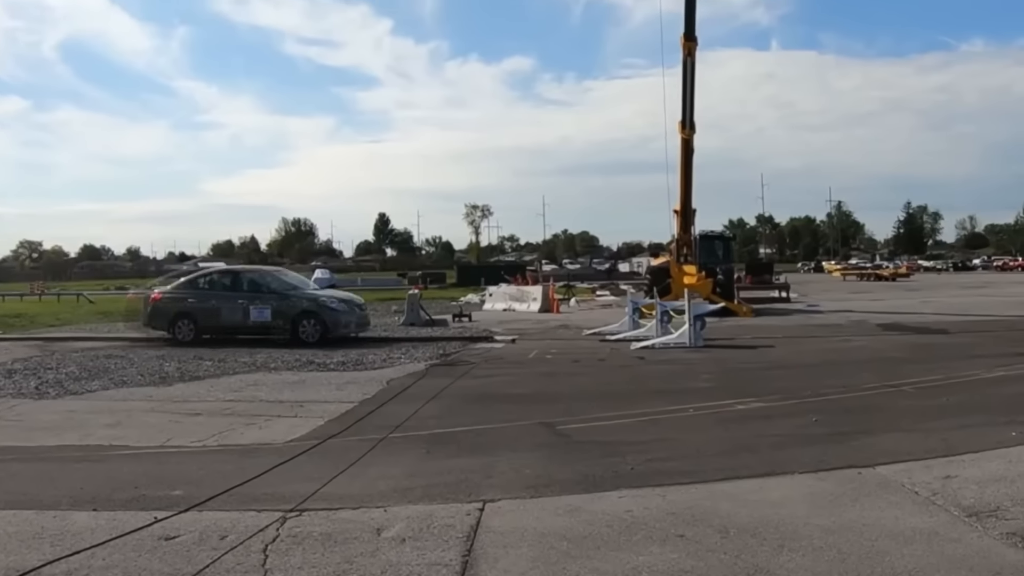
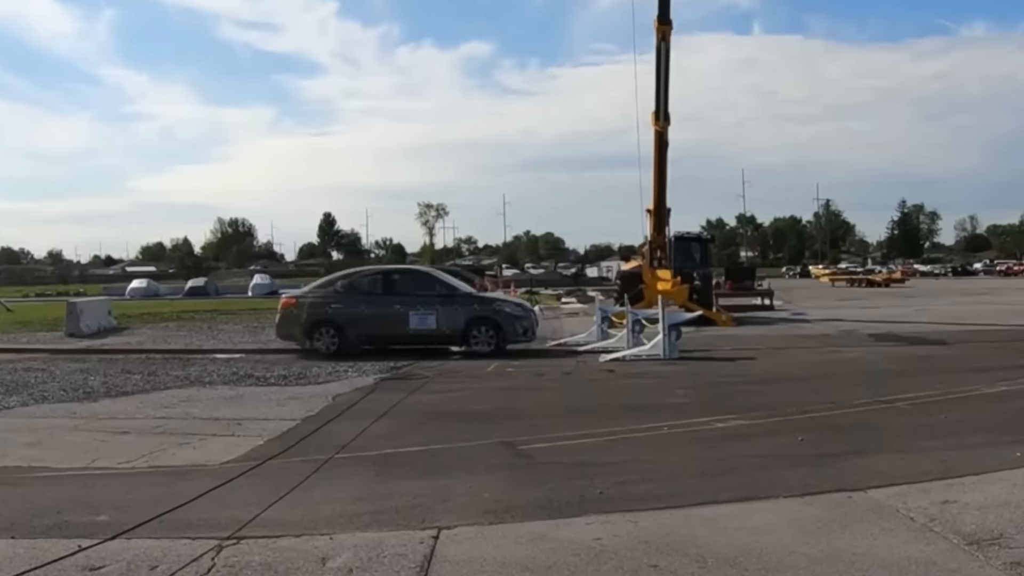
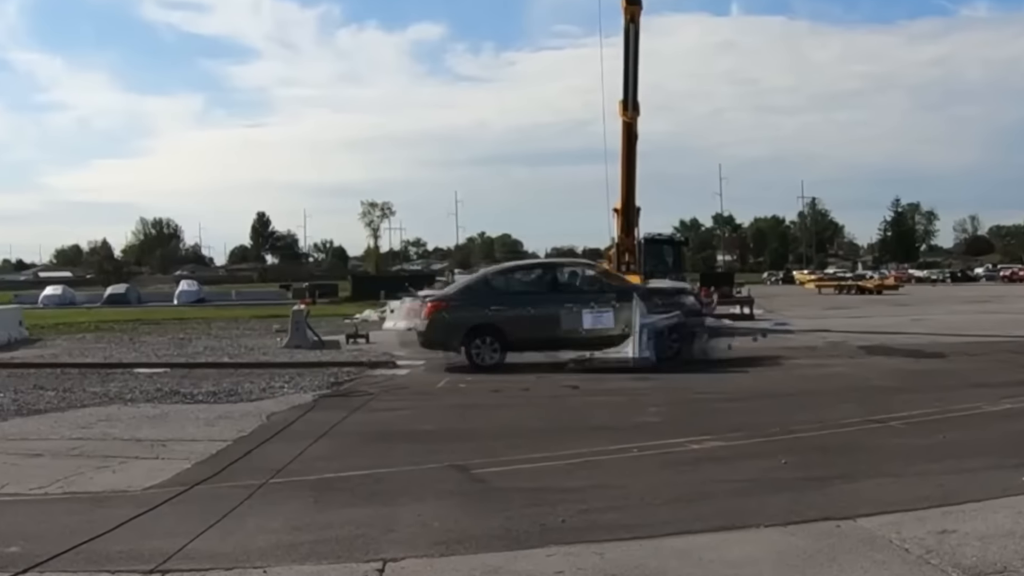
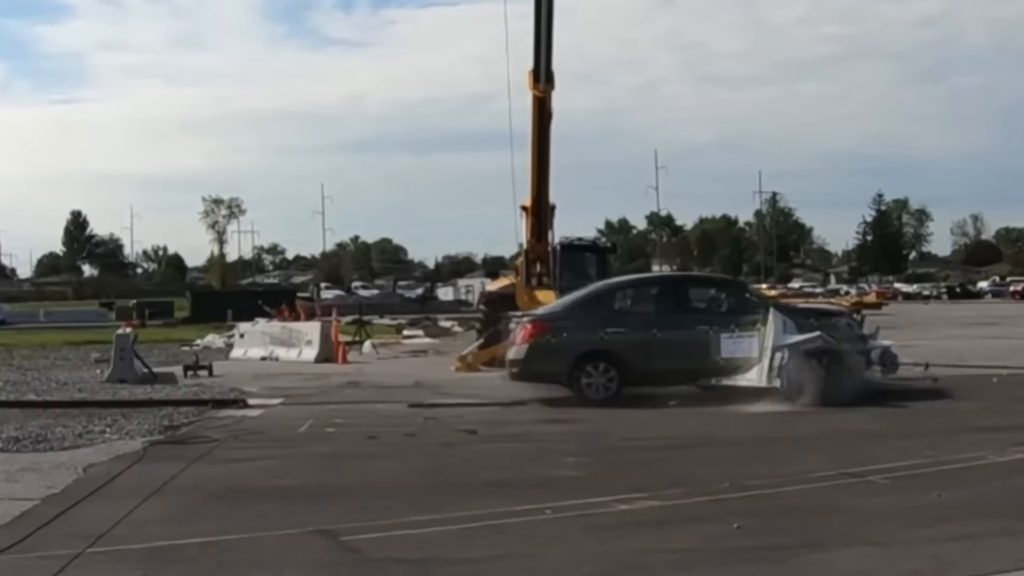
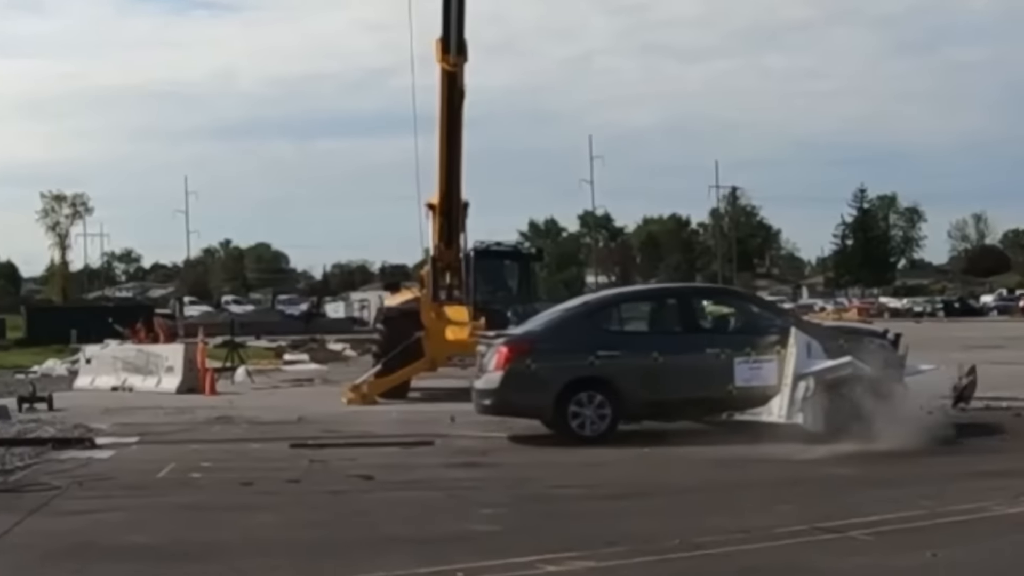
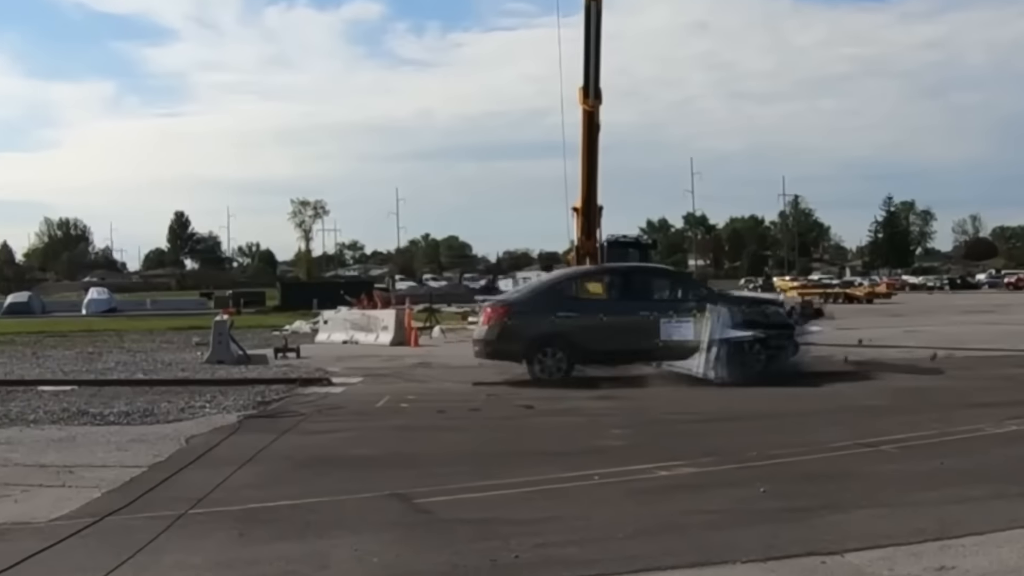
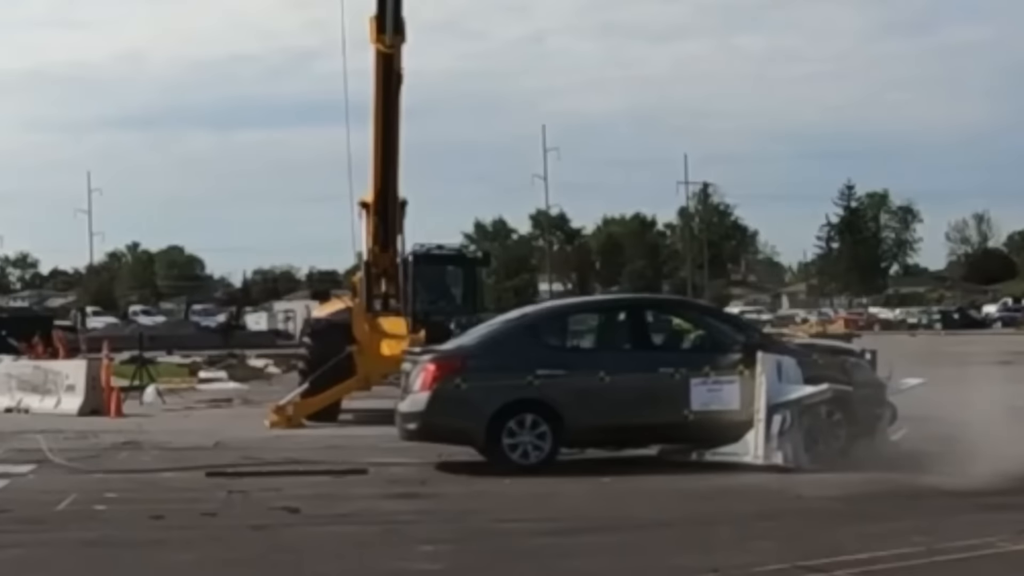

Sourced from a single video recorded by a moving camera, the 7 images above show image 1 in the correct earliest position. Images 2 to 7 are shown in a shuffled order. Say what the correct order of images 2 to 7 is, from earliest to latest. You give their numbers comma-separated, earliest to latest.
2, 3, 6, 4, 5, 7
